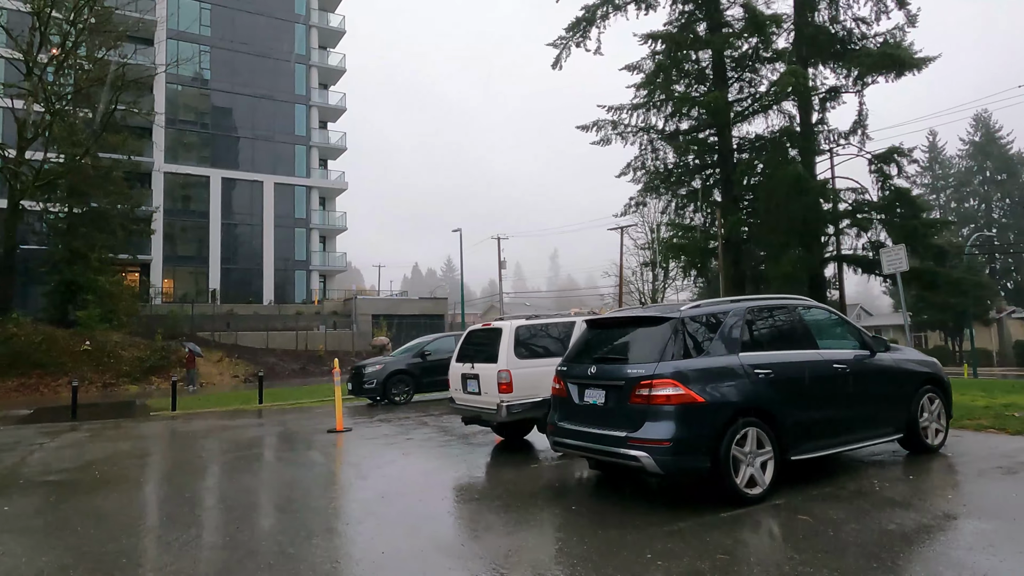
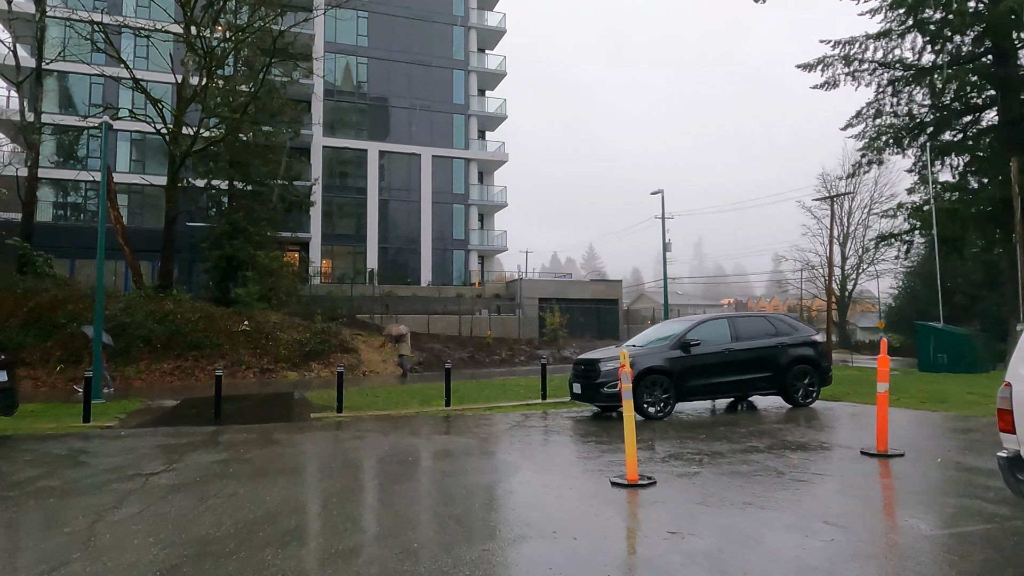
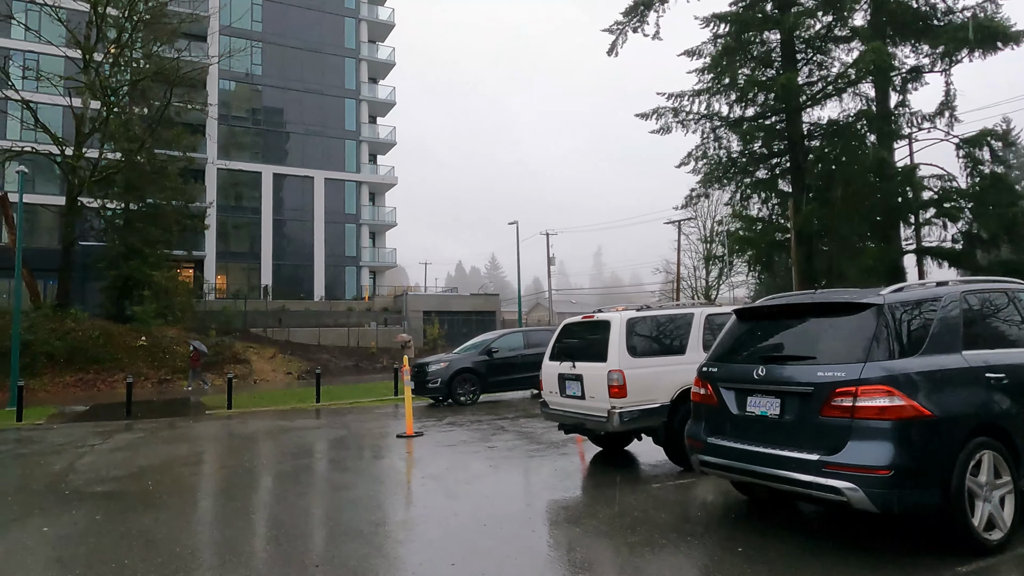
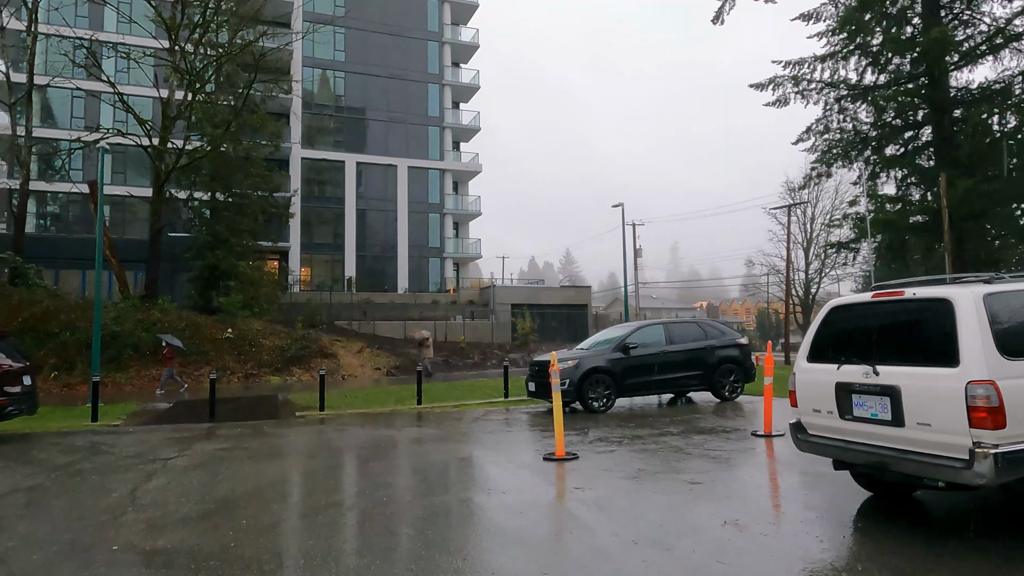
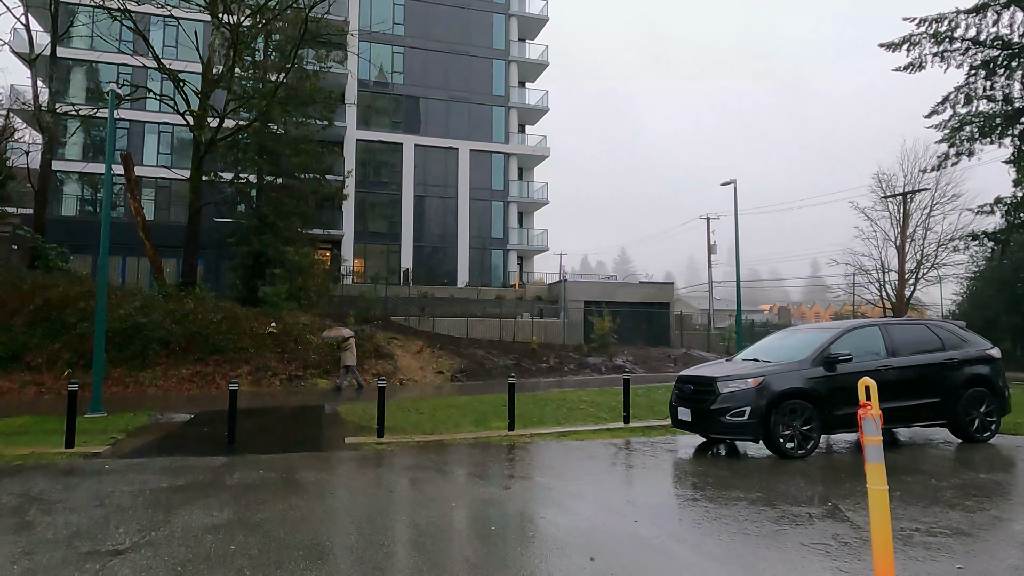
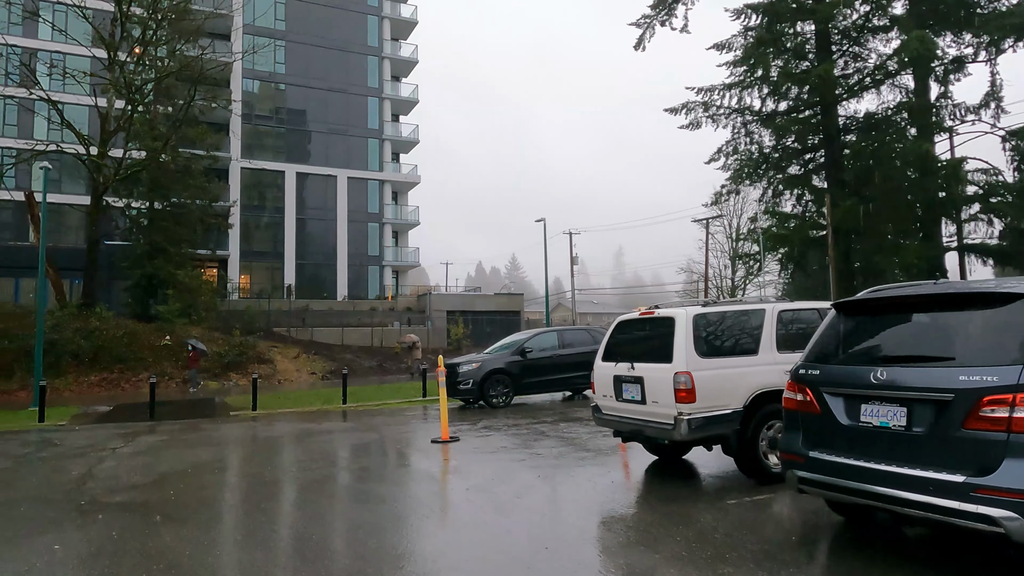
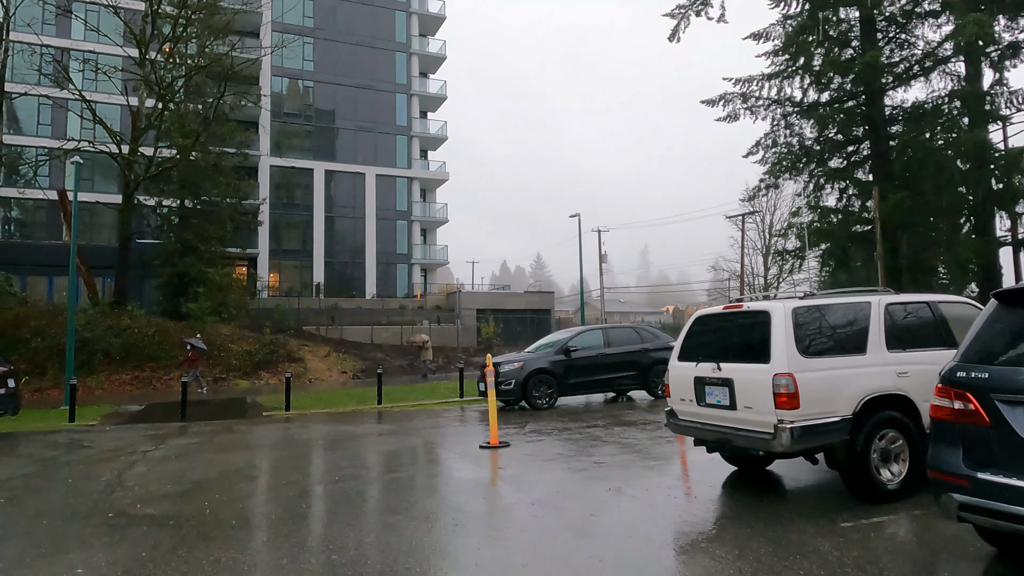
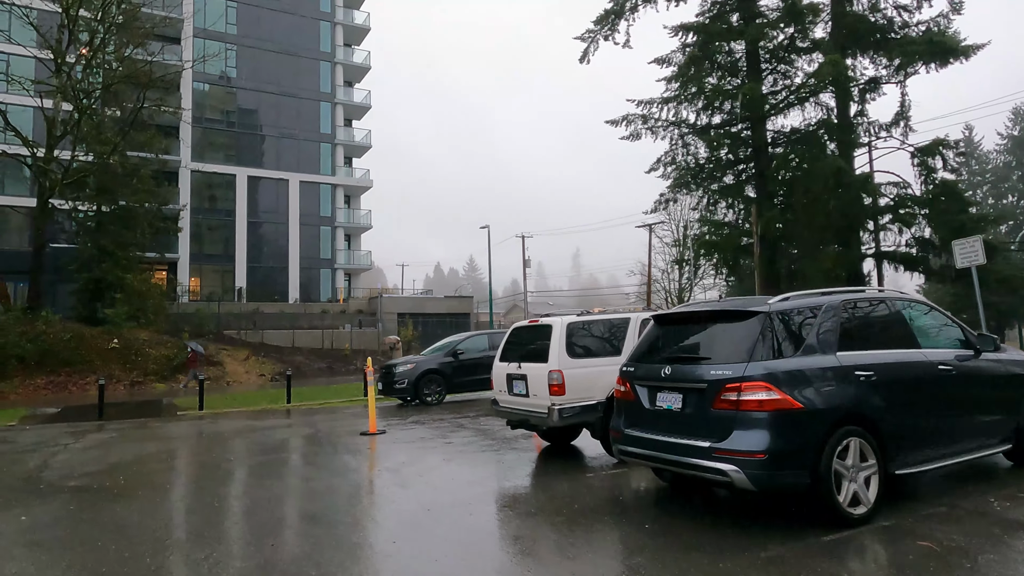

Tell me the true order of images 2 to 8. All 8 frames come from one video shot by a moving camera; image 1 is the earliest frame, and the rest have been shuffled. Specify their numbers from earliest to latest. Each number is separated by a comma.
8, 3, 6, 7, 4, 2, 5
